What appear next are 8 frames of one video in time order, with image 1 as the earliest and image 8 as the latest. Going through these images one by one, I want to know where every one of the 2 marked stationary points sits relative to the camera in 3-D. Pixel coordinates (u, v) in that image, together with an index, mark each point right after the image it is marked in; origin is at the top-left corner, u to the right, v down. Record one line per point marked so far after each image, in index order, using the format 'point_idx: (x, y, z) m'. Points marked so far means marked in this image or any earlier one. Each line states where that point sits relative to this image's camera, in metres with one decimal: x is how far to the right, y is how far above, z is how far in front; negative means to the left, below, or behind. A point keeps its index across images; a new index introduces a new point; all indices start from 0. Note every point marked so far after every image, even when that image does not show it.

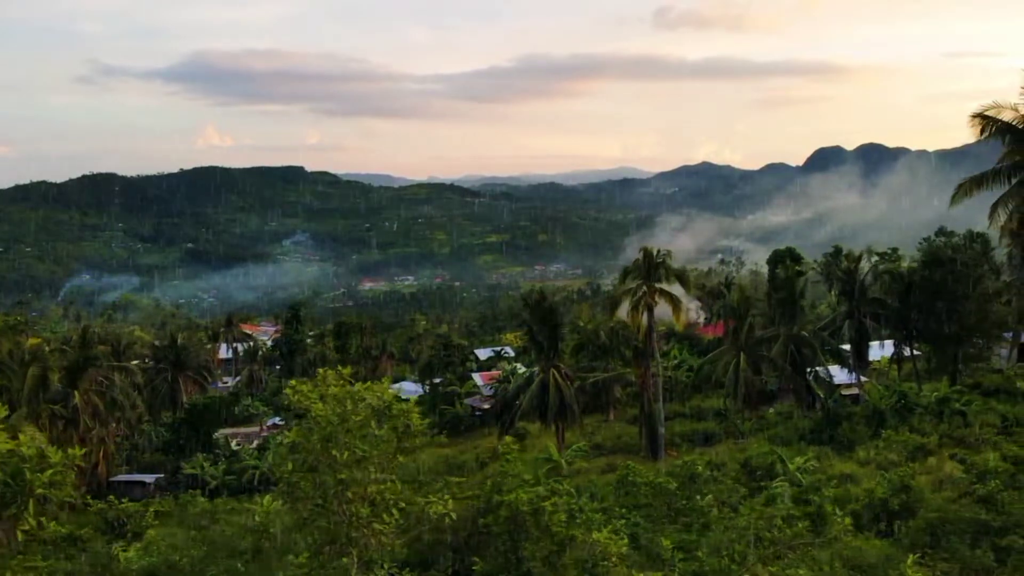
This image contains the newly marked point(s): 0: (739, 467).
0: (+5.1, -4.1, +18.0) m
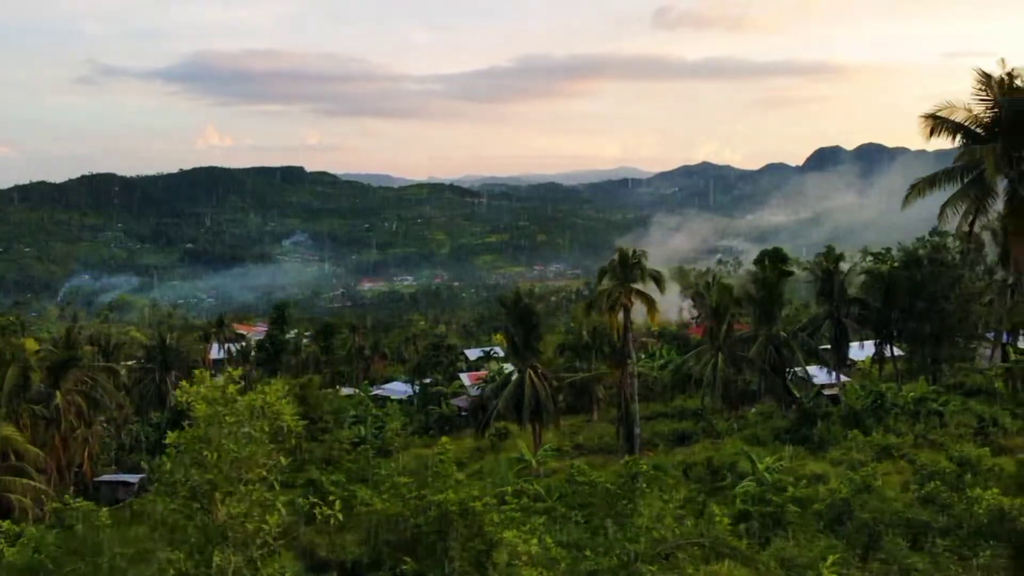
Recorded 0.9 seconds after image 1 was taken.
0: (+4.4, -4.1, +18.0) m
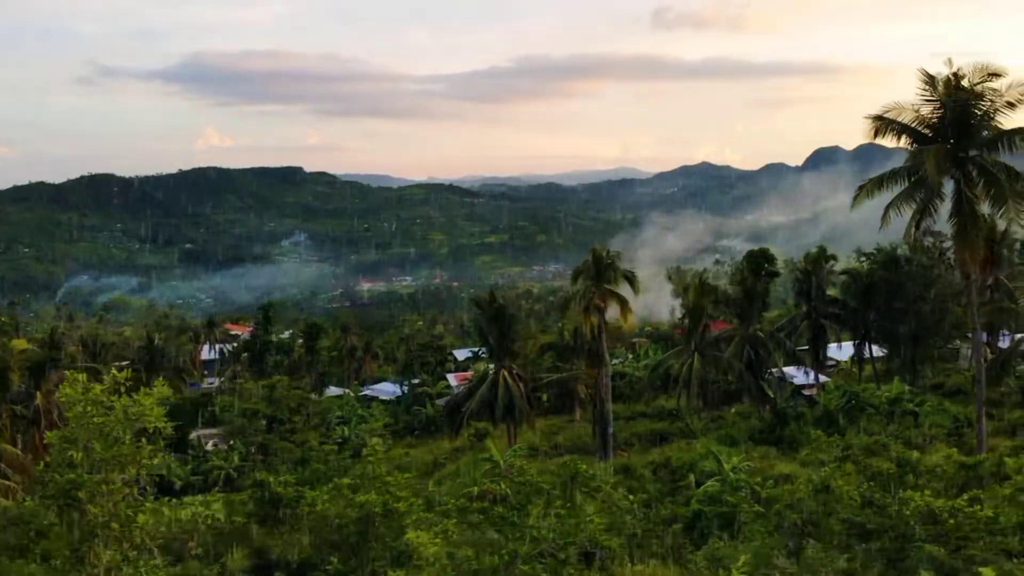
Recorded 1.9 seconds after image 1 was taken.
0: (+3.7, -4.1, +18.0) m
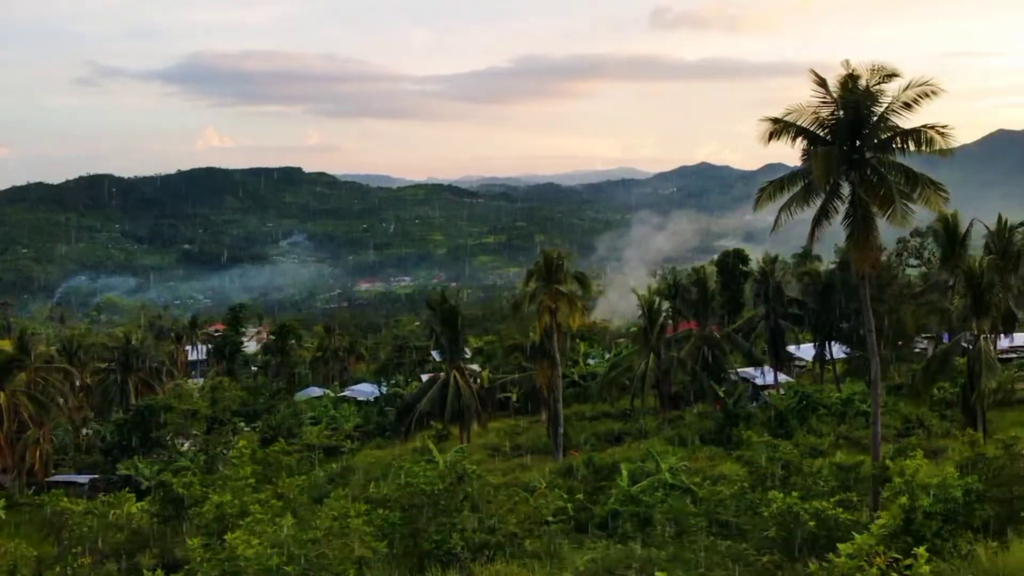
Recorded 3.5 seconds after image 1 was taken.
0: (+2.3, -4.1, +18.0) m
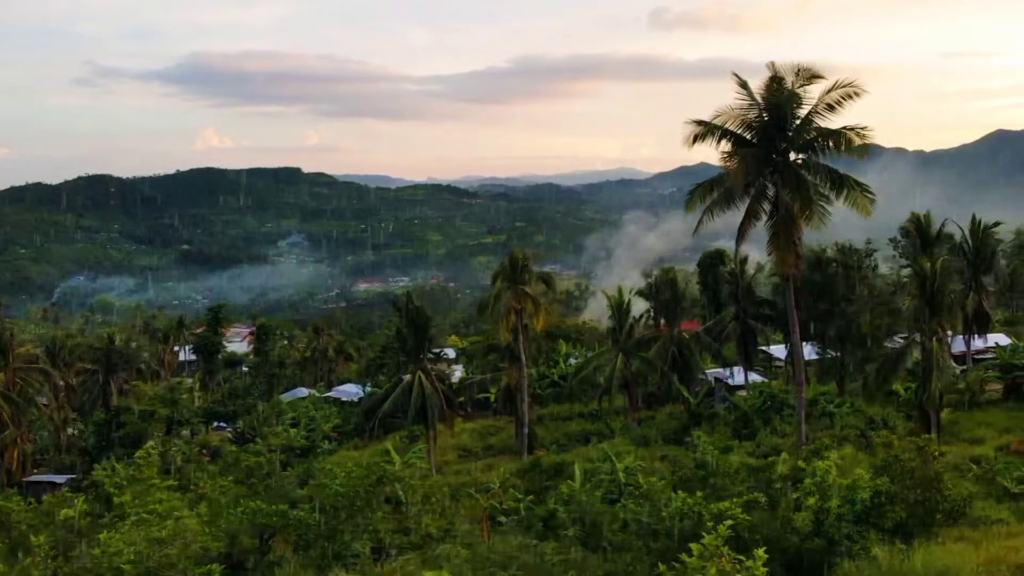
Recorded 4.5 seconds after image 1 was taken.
0: (+1.3, -4.1, +18.1) m
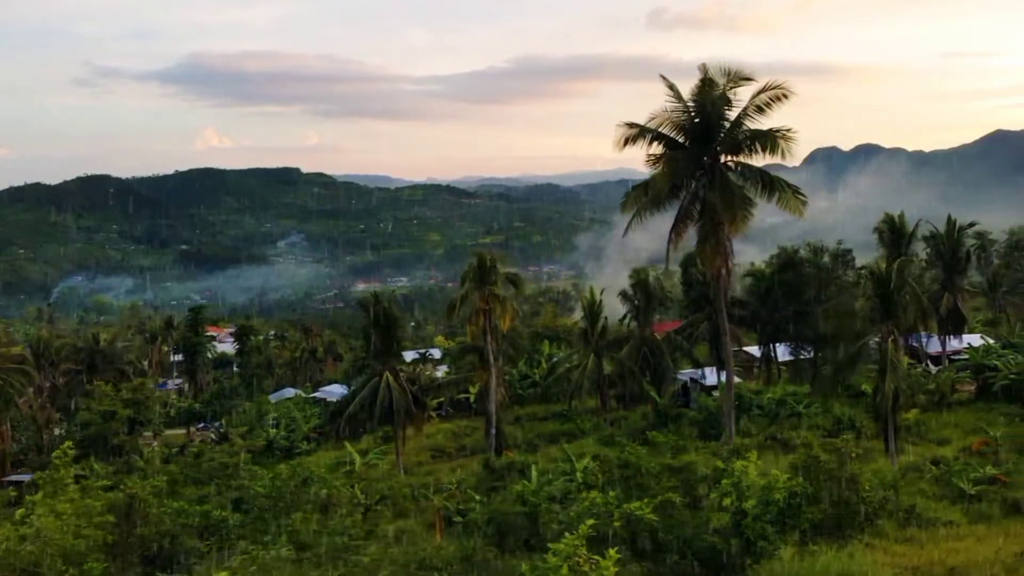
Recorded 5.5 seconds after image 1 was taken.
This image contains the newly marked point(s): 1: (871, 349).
0: (+0.3, -4.2, +18.1) m
1: (+7.7, -1.3, +17.1) m
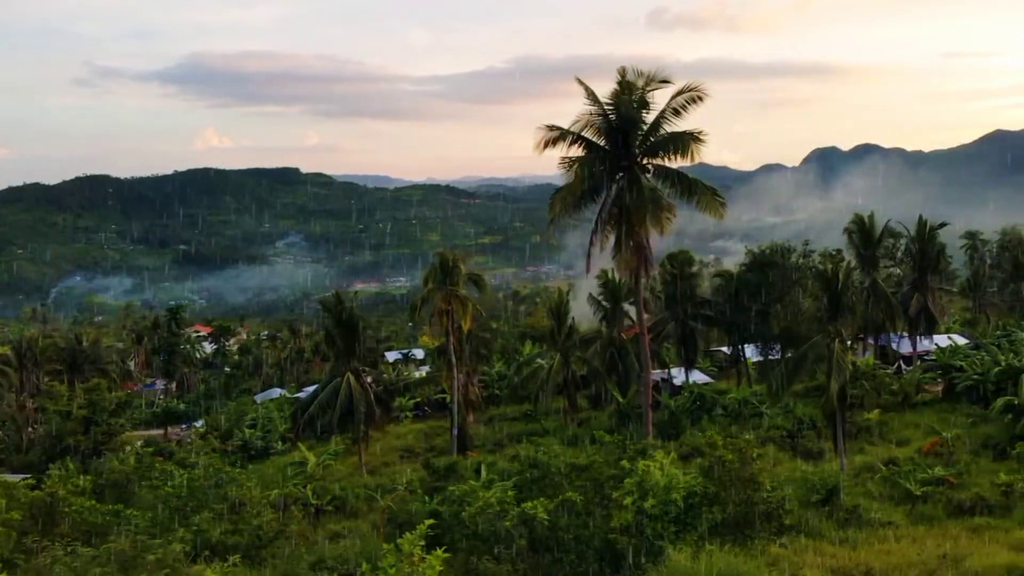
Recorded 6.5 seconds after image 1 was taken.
0: (-0.7, -4.2, +18.2) m
1: (+6.6, -1.4, +17.2) m
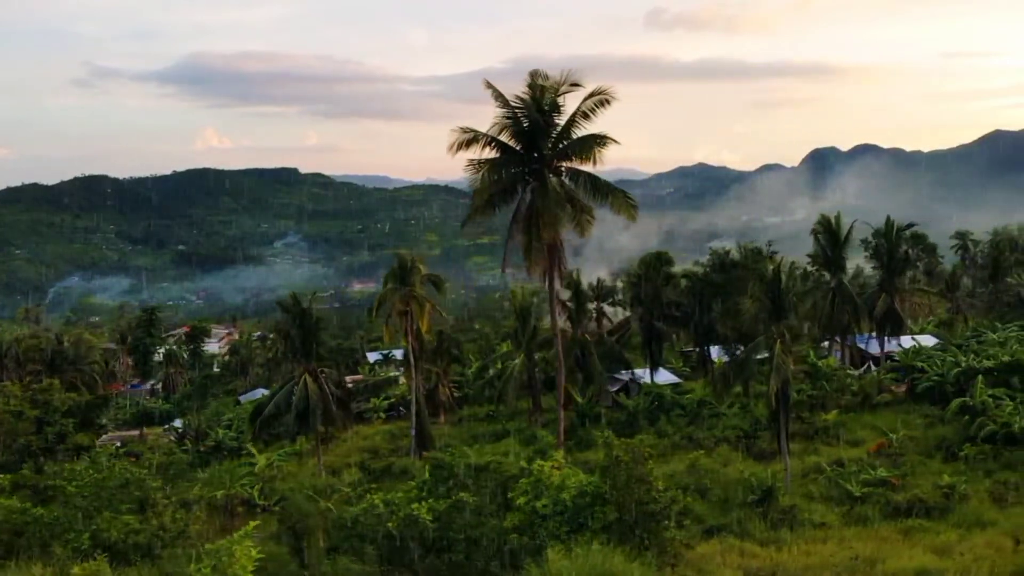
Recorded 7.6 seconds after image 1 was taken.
0: (-2.0, -4.2, +18.2) m
1: (+5.4, -1.4, +17.2) m
